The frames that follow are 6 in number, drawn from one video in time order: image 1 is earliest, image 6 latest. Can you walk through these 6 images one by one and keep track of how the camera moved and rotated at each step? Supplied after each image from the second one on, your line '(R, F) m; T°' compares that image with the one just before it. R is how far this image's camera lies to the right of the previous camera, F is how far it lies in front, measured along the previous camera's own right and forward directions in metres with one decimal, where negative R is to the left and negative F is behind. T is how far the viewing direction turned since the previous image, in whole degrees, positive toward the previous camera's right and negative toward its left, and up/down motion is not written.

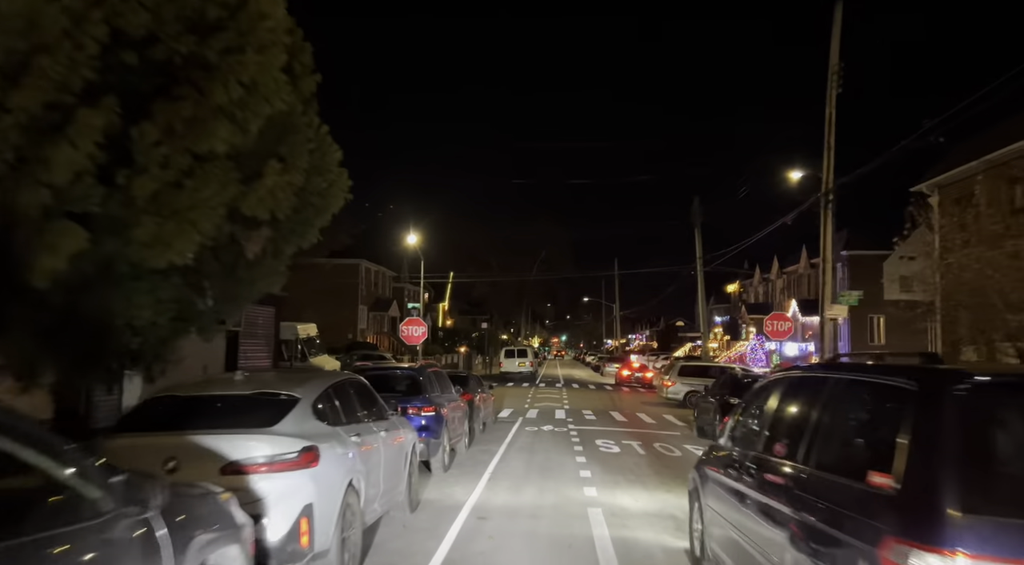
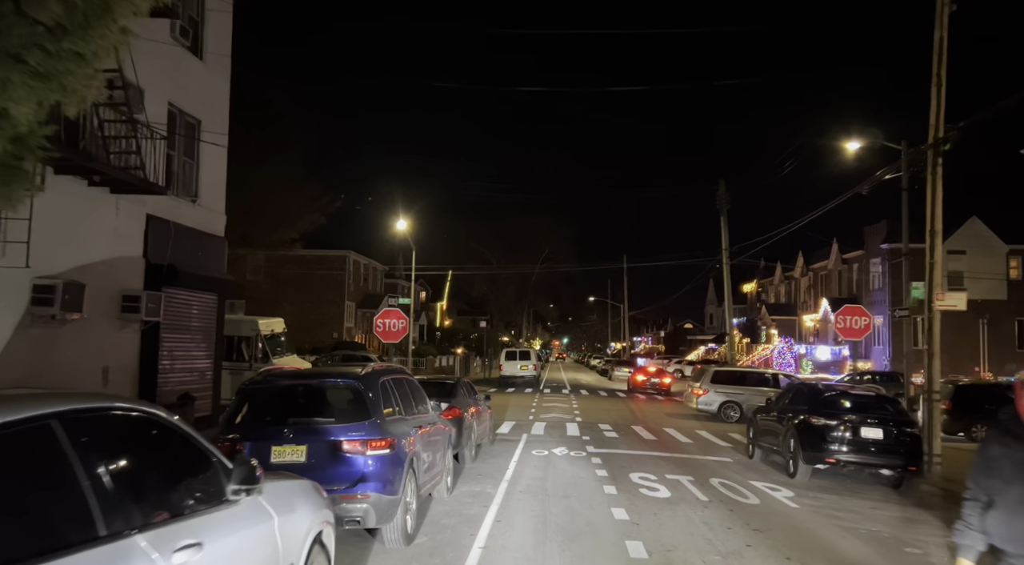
(-0.1, +4.5) m; 0°
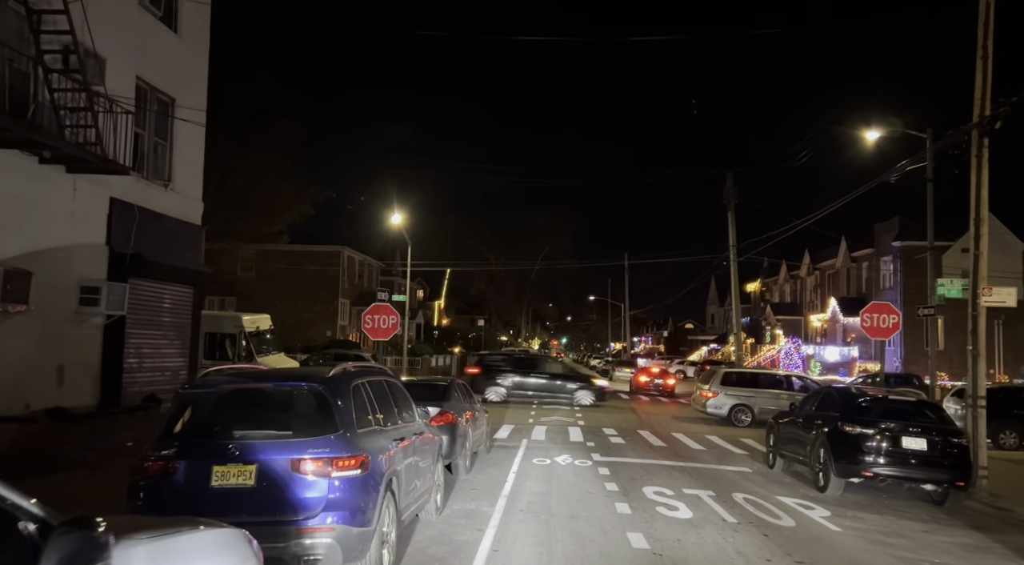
(0.0, +1.3) m; 0°
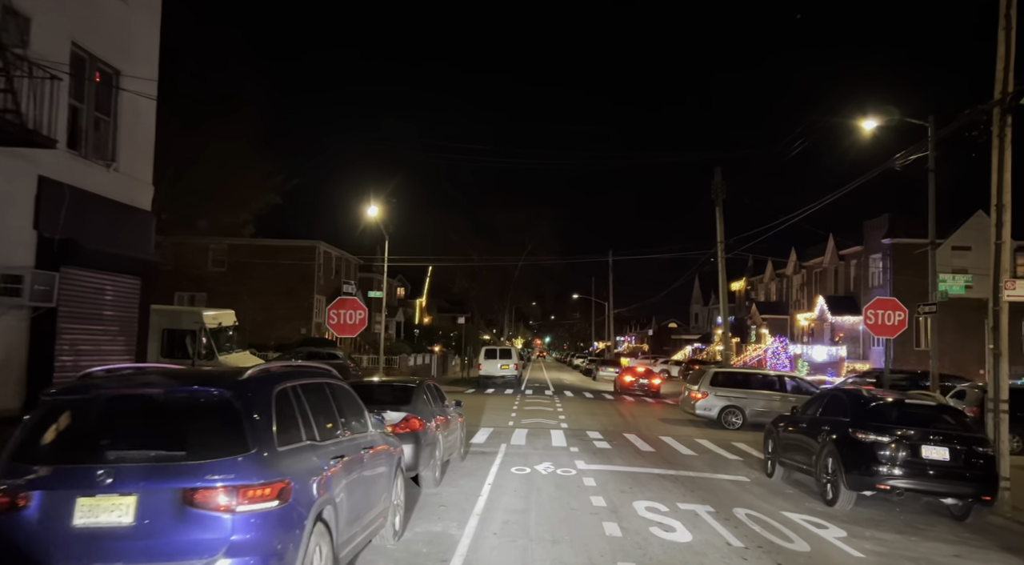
(+0.1, +1.2) m; +1°
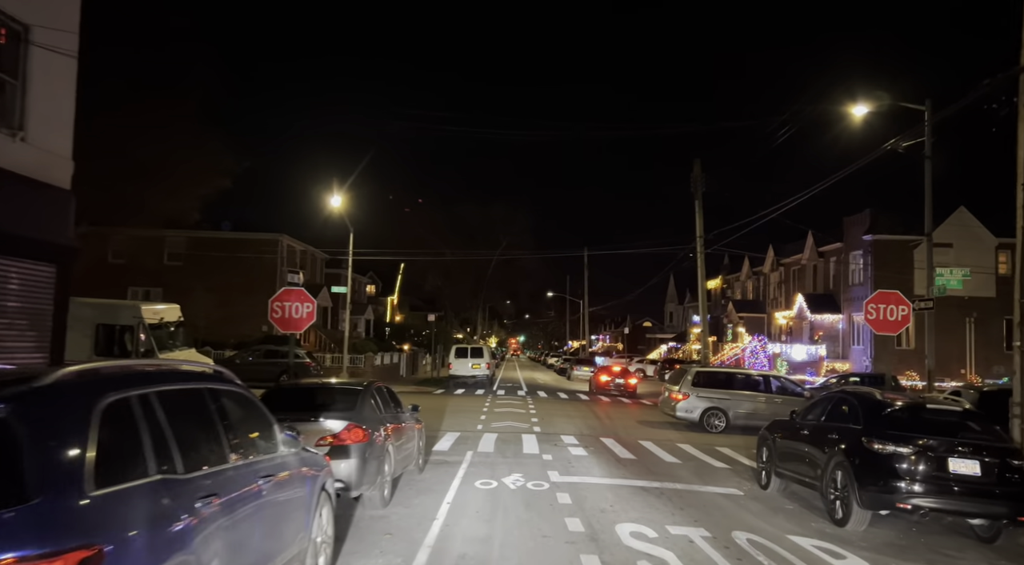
(+0.1, +1.5) m; +2°
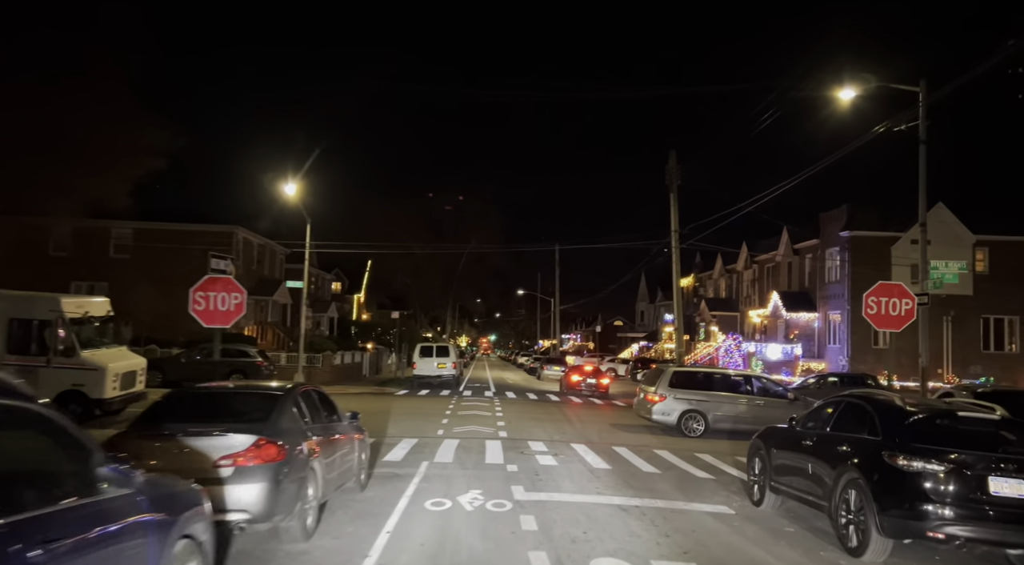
(+0.2, +1.6) m; +2°
